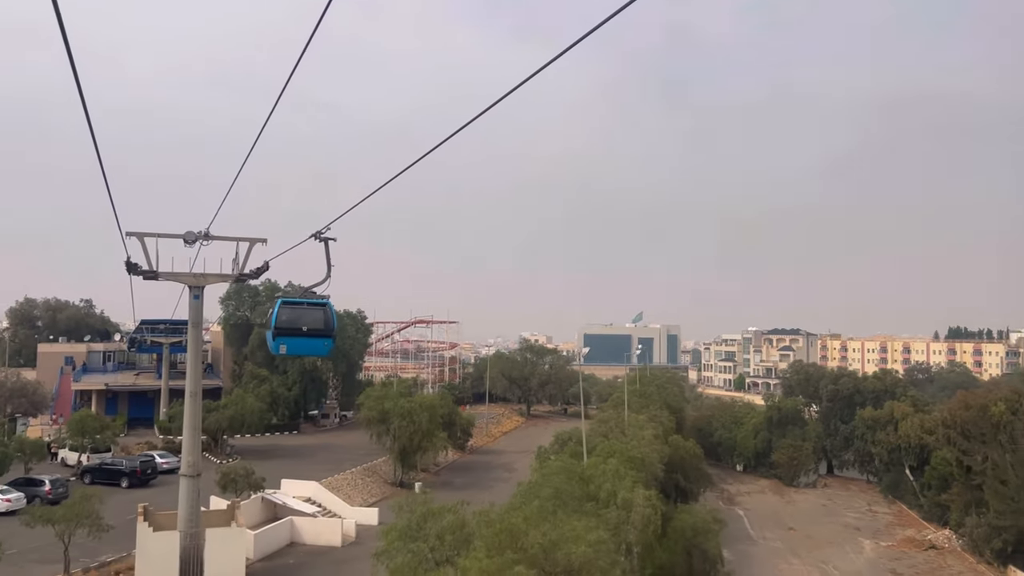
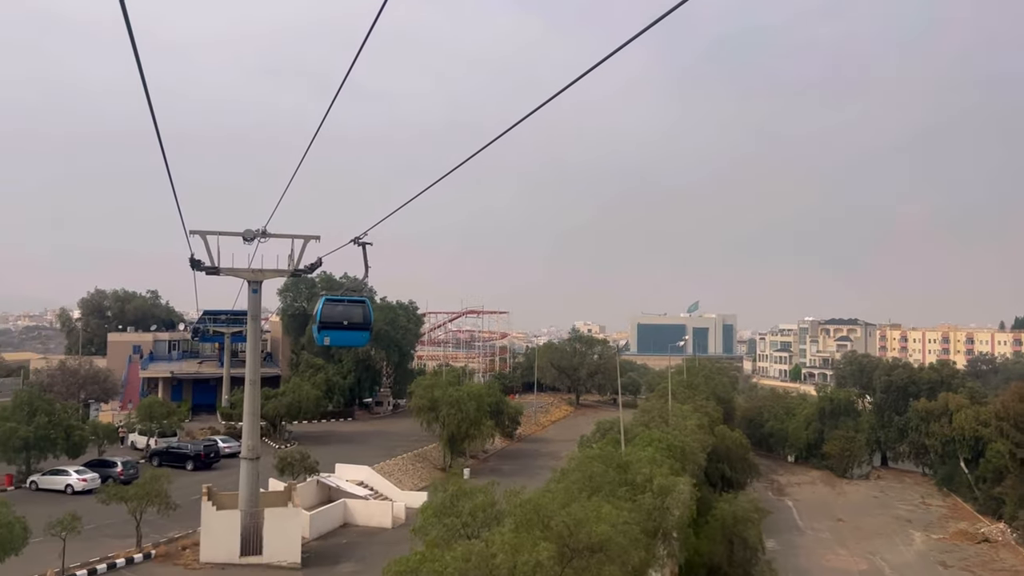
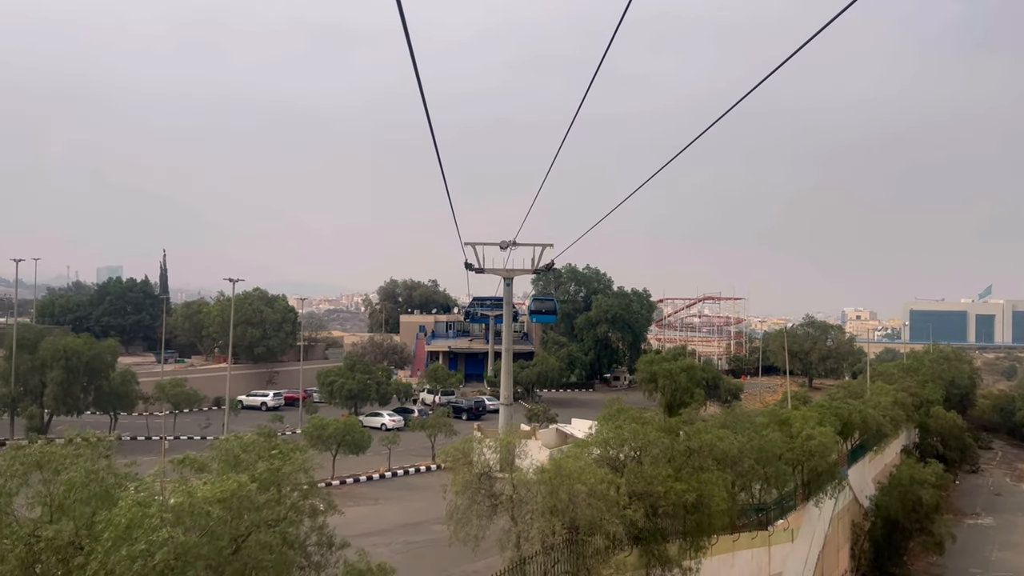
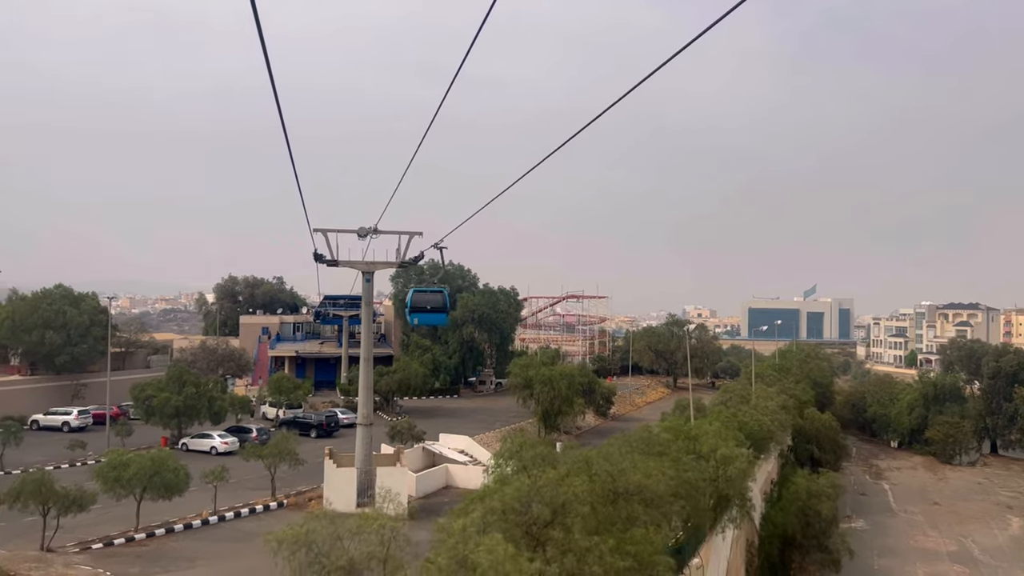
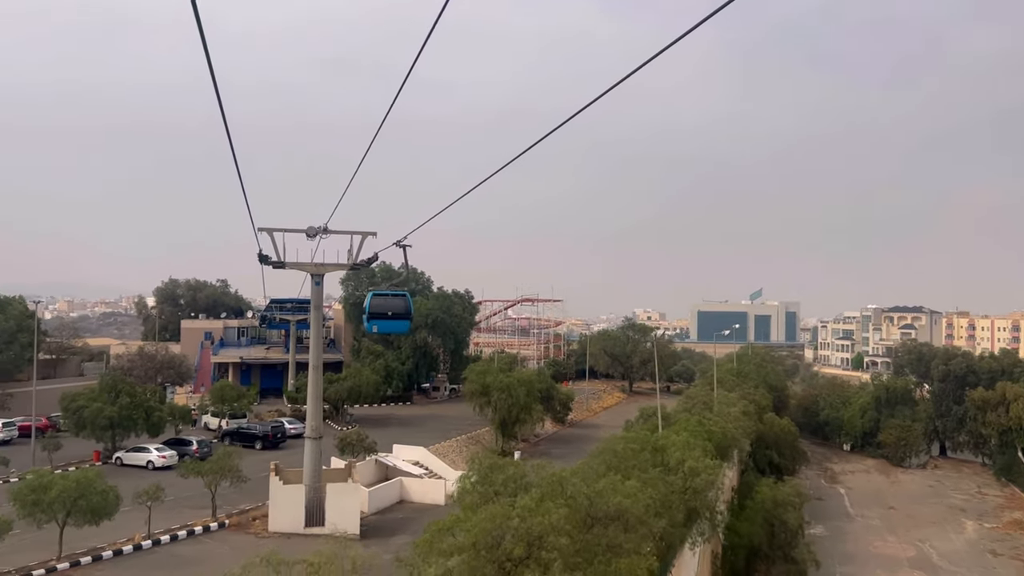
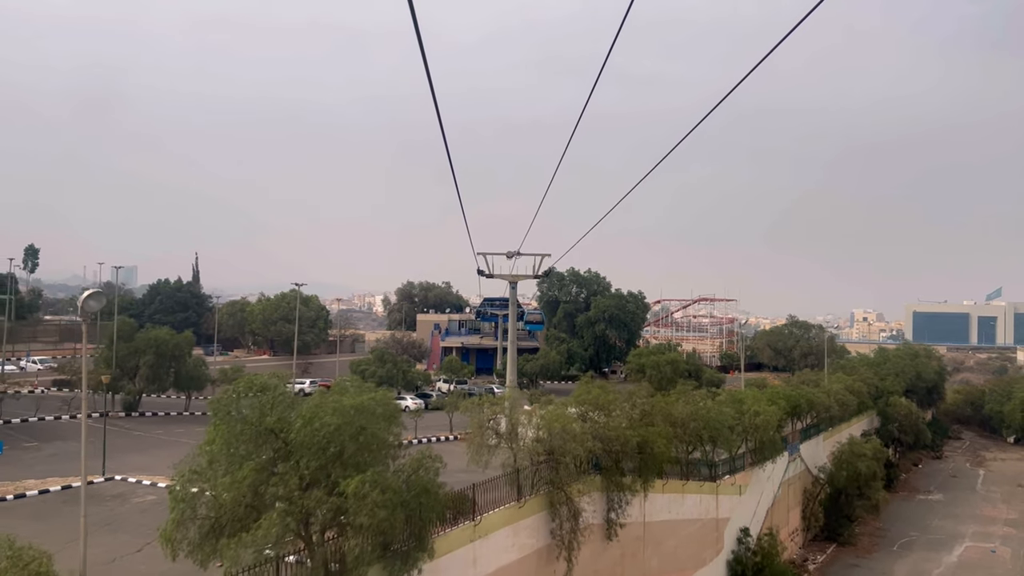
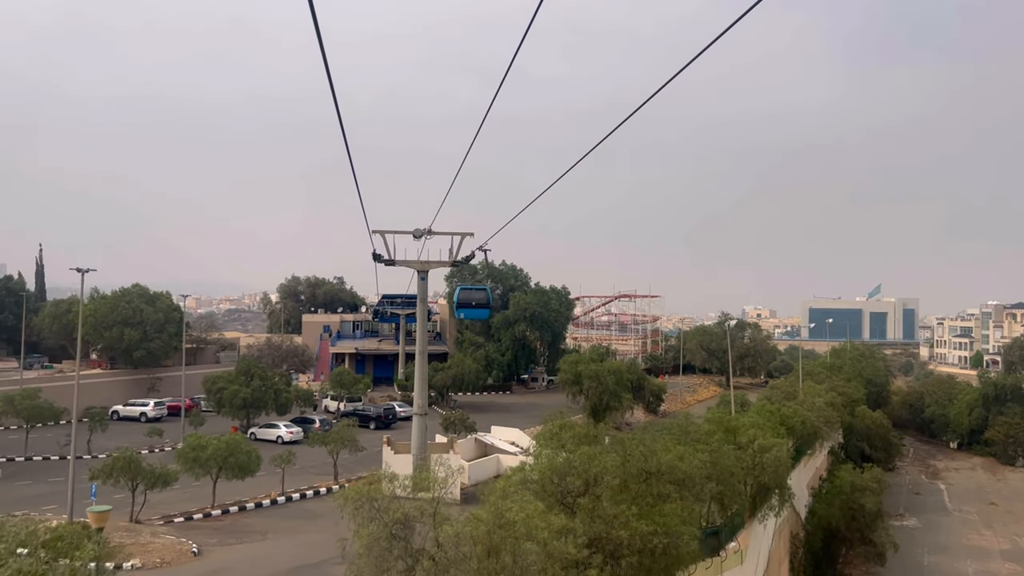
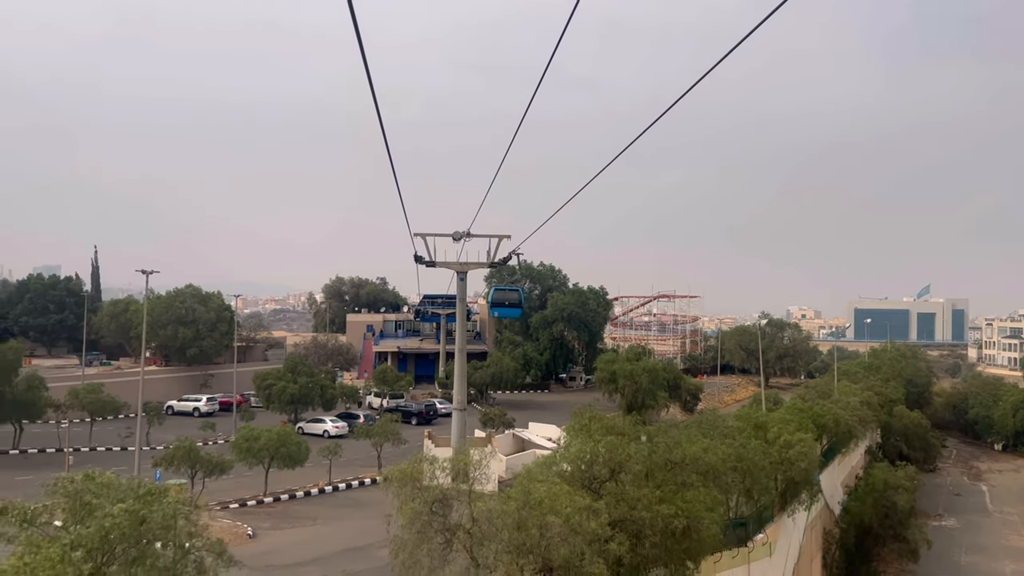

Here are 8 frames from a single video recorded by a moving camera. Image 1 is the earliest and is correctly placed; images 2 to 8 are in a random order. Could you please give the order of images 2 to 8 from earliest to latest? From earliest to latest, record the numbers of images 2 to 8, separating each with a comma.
2, 5, 4, 7, 8, 3, 6
